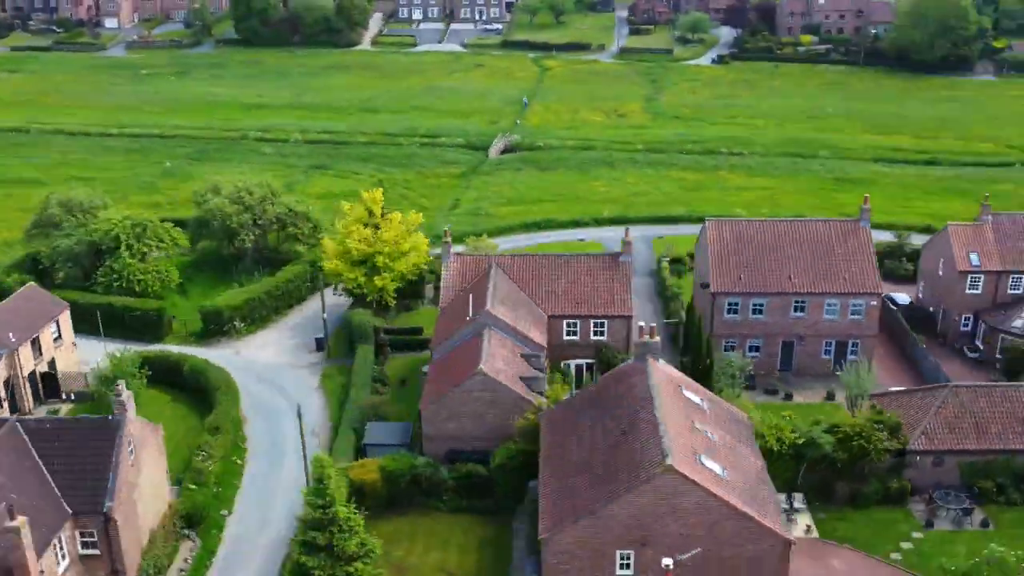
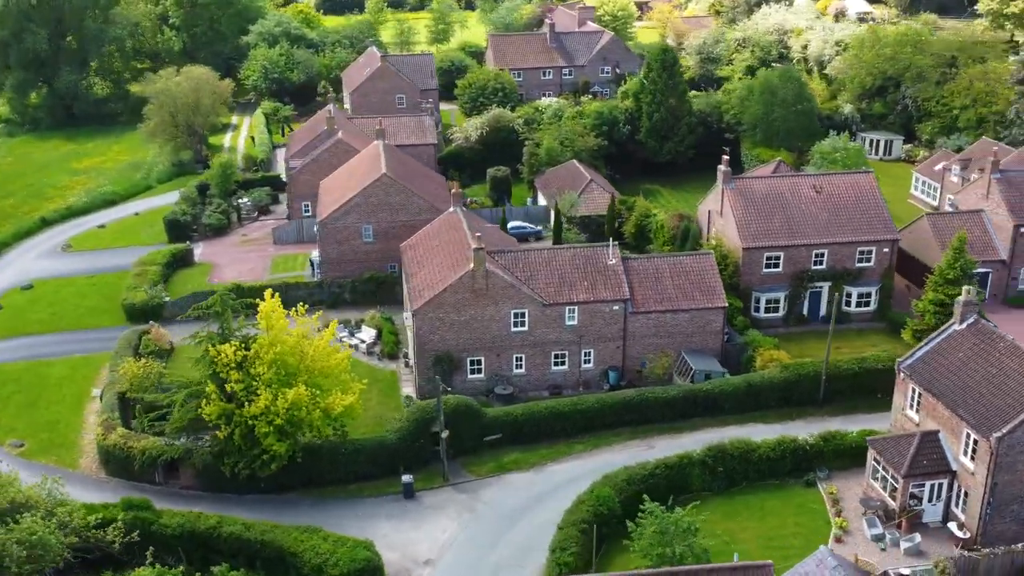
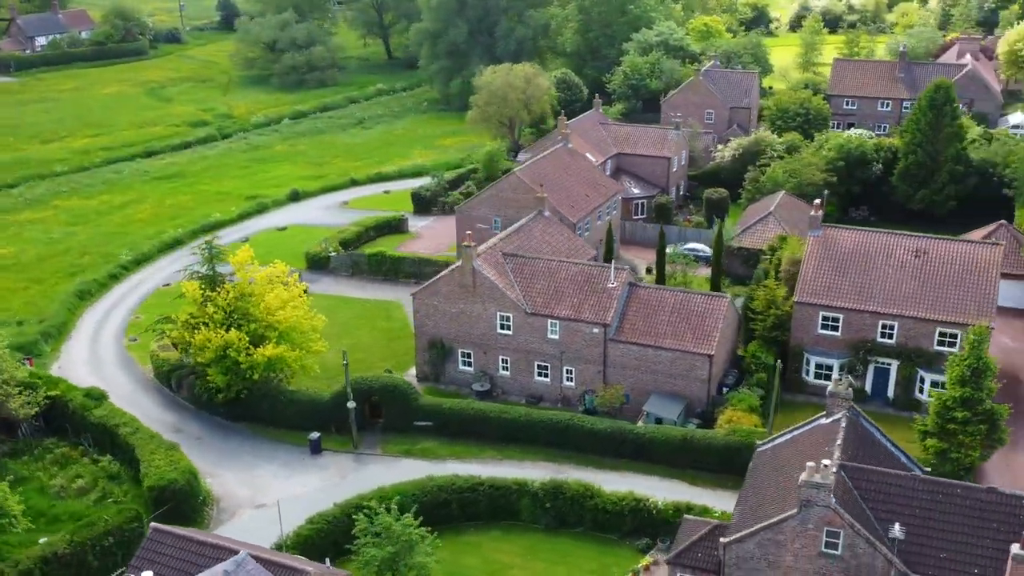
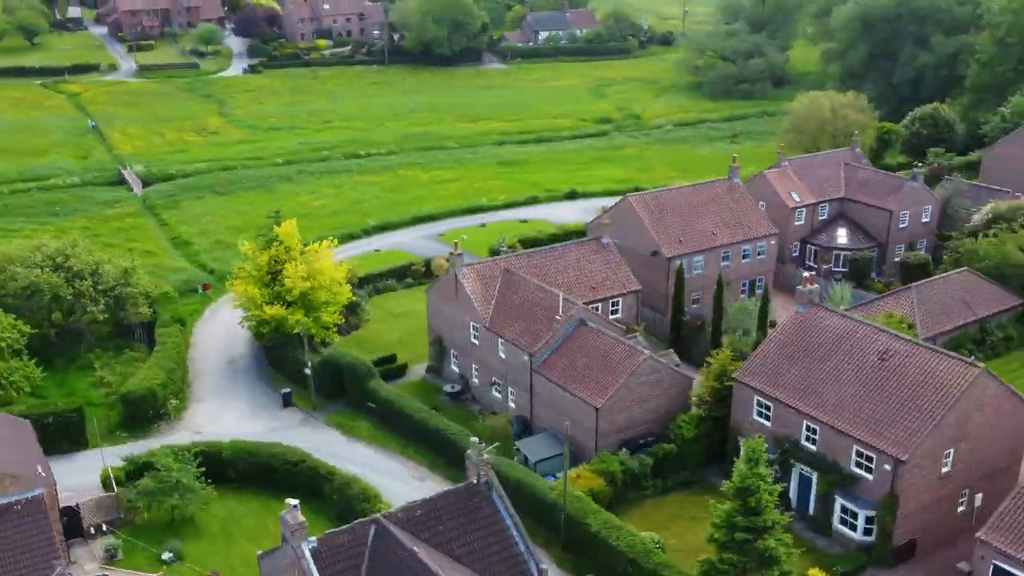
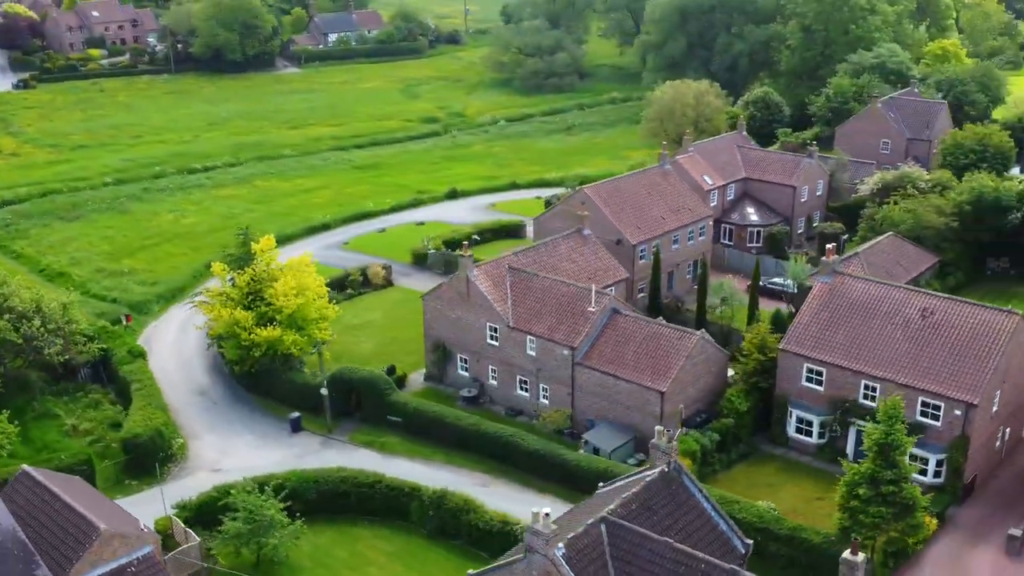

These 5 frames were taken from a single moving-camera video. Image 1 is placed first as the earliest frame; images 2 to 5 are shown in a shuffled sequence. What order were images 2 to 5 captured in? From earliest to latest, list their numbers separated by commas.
4, 5, 3, 2
